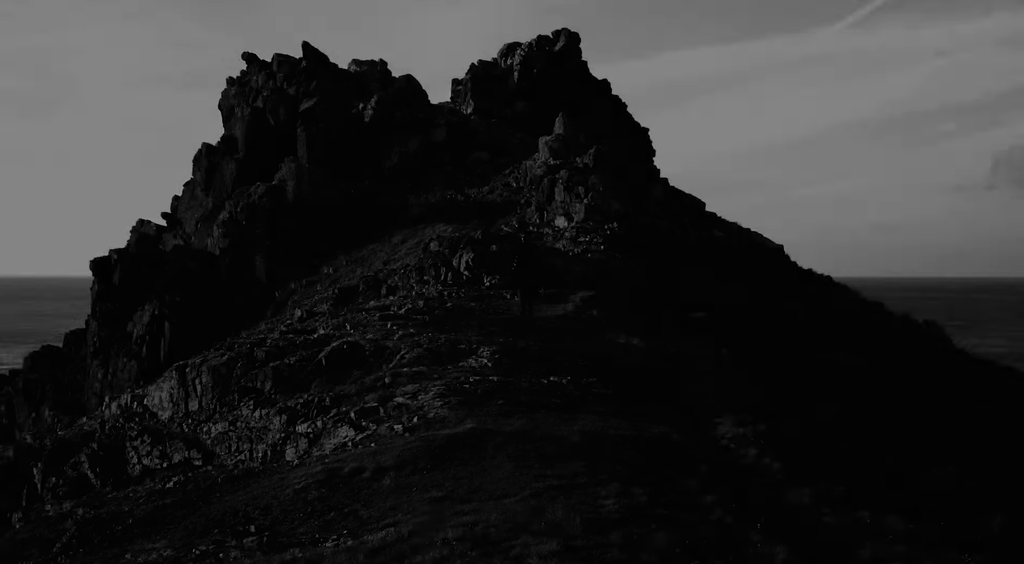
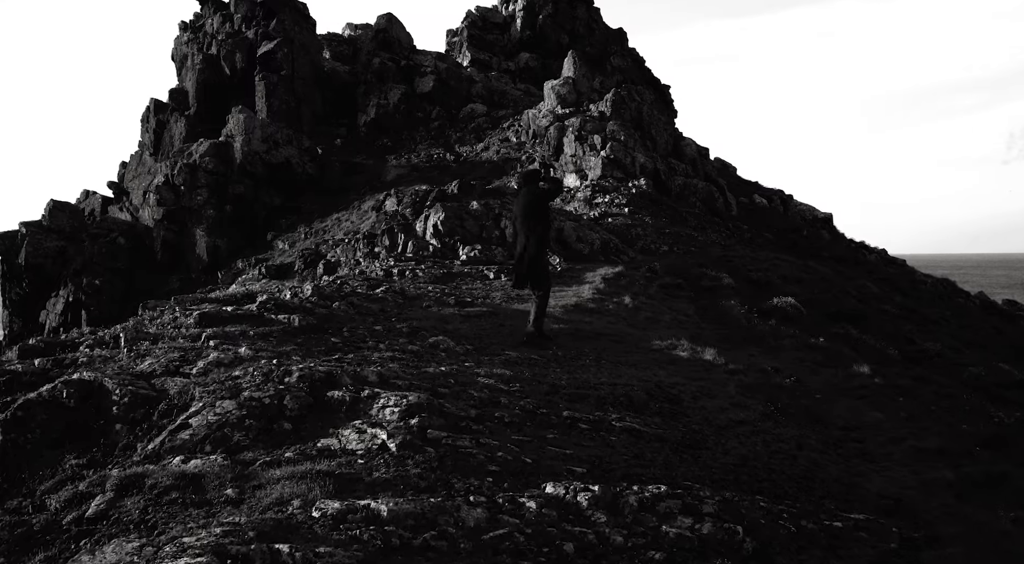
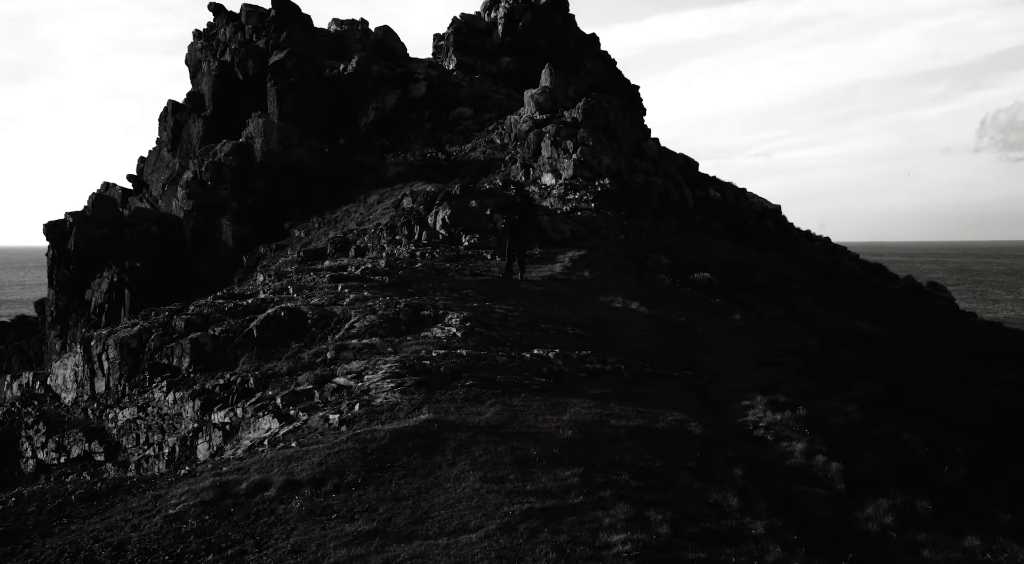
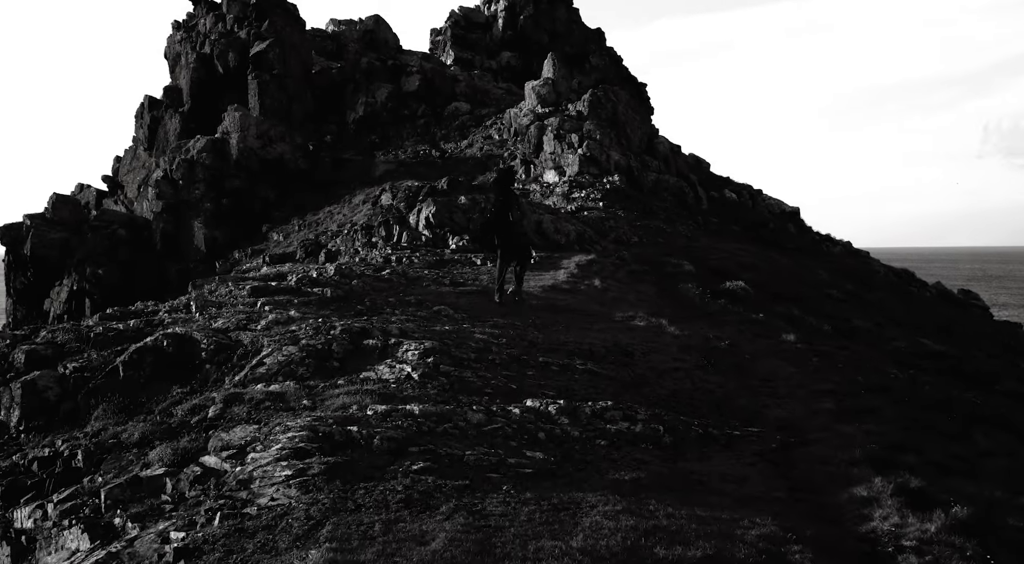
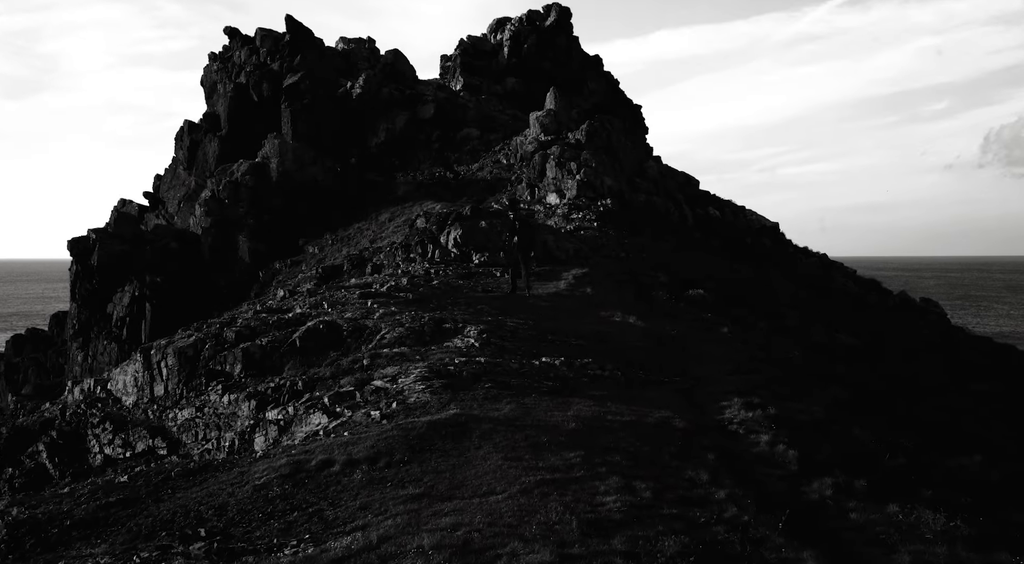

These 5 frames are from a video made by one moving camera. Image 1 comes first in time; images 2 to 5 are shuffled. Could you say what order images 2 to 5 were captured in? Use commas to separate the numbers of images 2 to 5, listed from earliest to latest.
5, 3, 4, 2
